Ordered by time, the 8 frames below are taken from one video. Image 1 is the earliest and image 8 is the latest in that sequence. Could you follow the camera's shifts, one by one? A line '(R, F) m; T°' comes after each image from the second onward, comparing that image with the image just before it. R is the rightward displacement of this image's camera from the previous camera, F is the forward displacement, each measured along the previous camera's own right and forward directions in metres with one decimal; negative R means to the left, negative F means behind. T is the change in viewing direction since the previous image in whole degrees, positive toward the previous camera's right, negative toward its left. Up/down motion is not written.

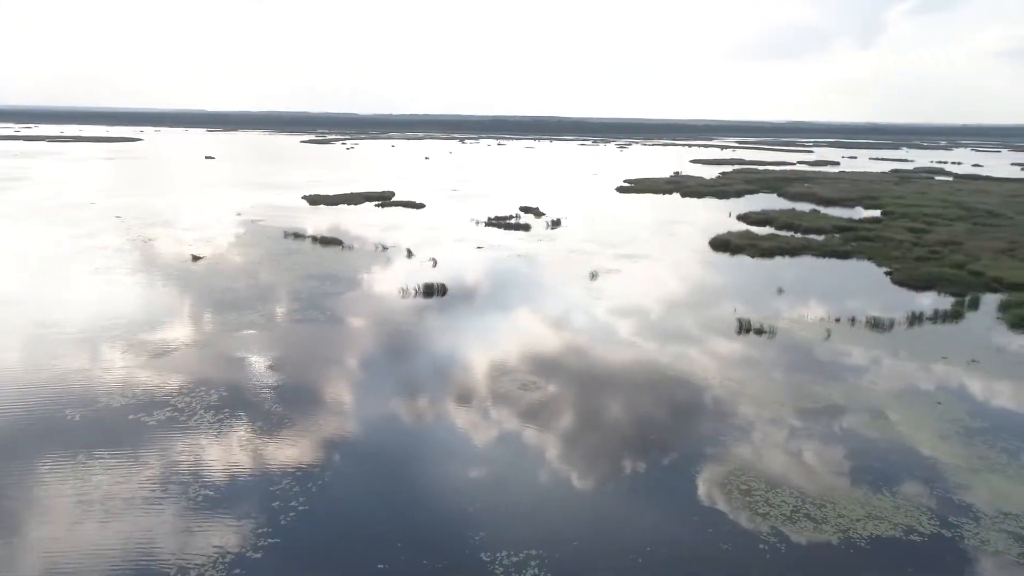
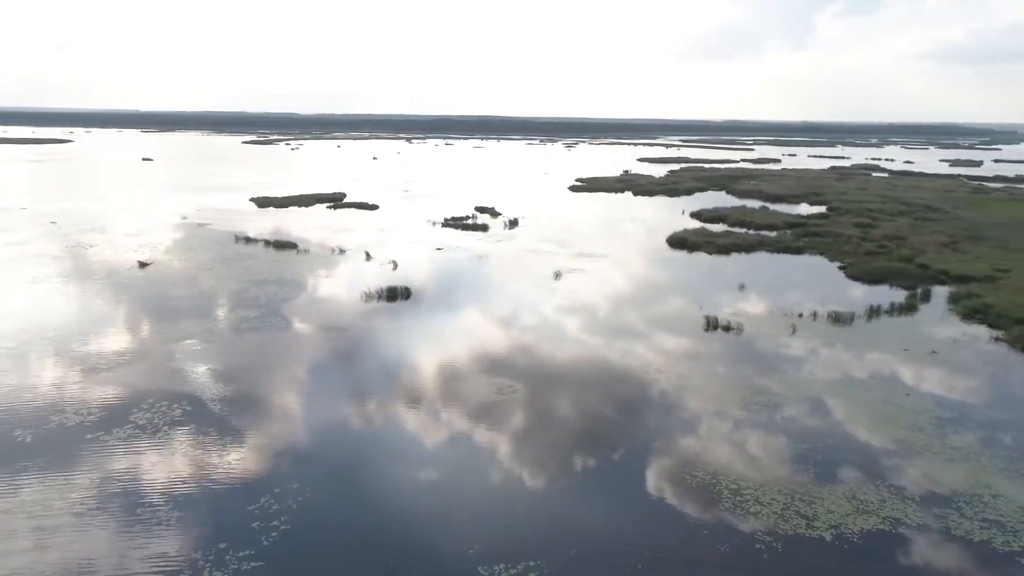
(-0.5, +0.2) m; +4°
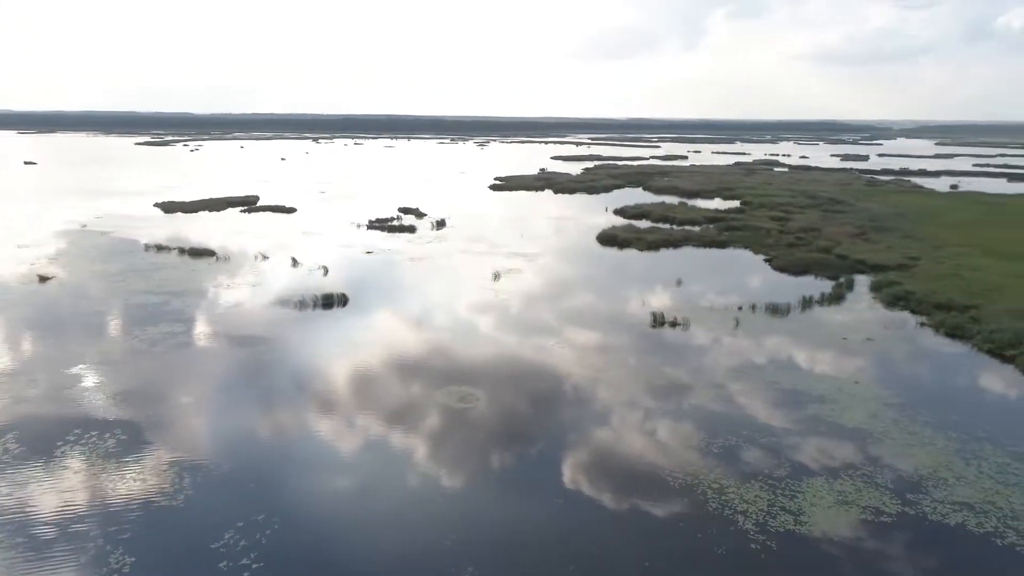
(-0.8, +0.5) m; +7°
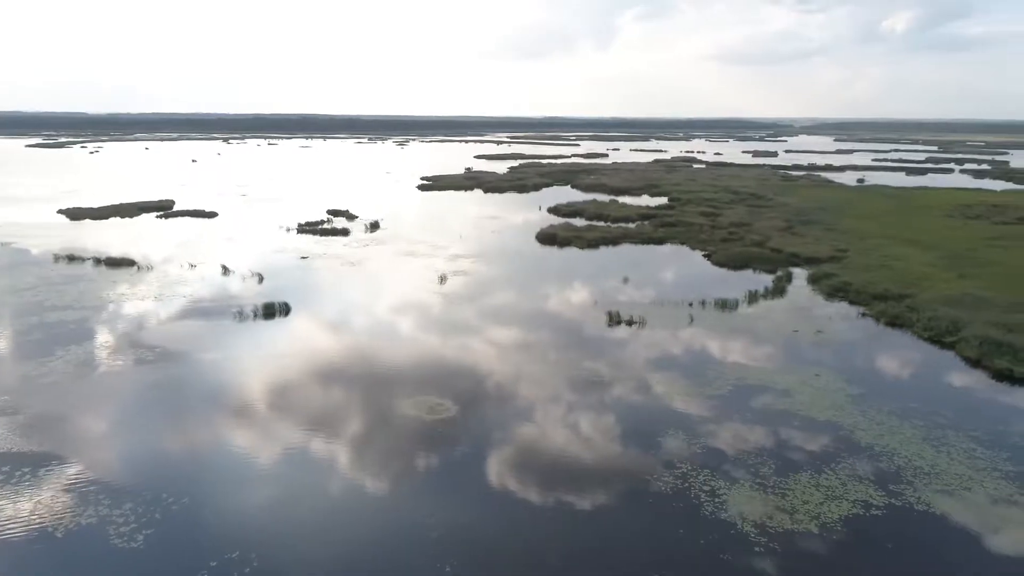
(-0.8, +0.5) m; +6°
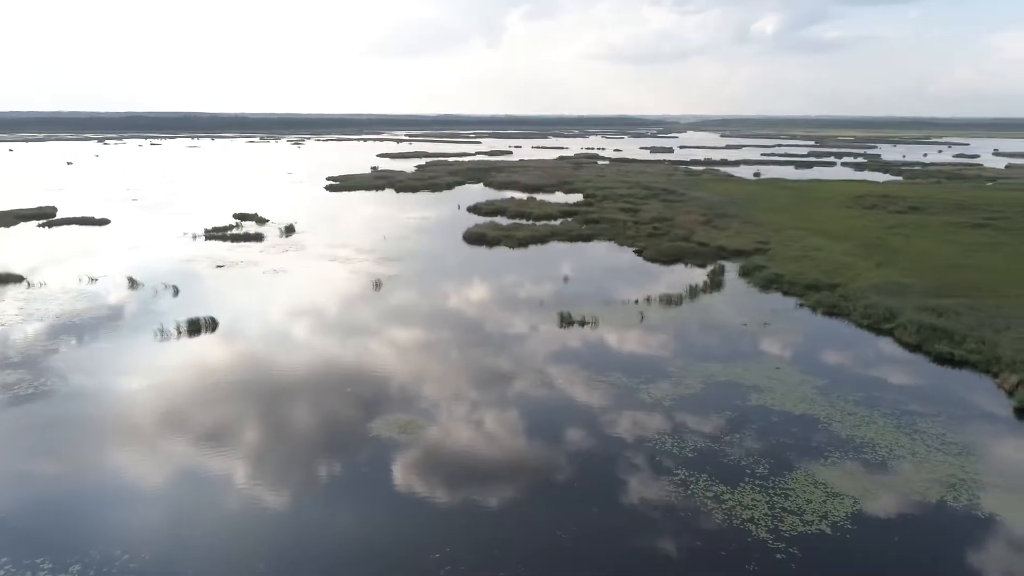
(-1.1, +0.7) m; +8°
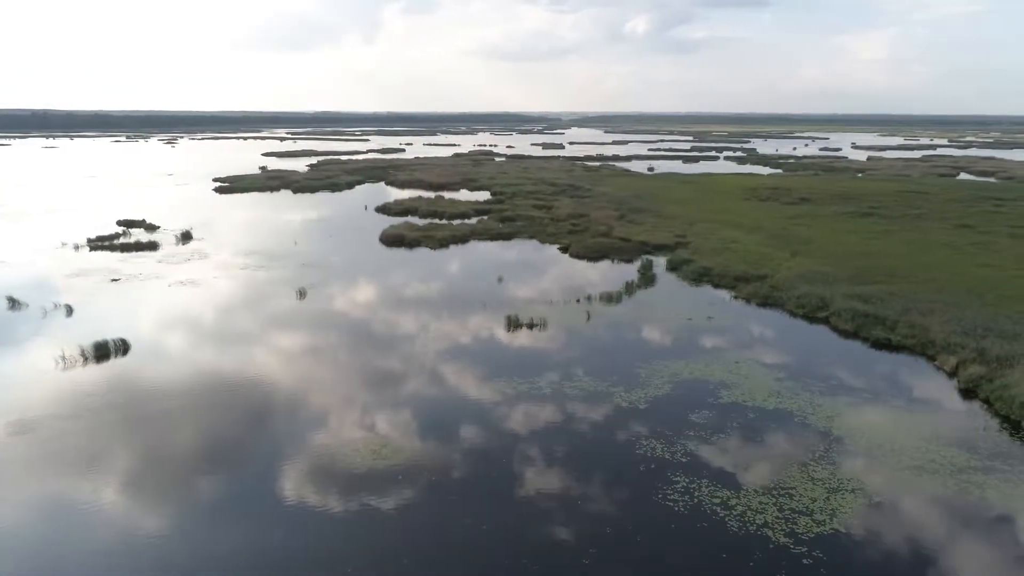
(-1.2, +0.8) m; +9°
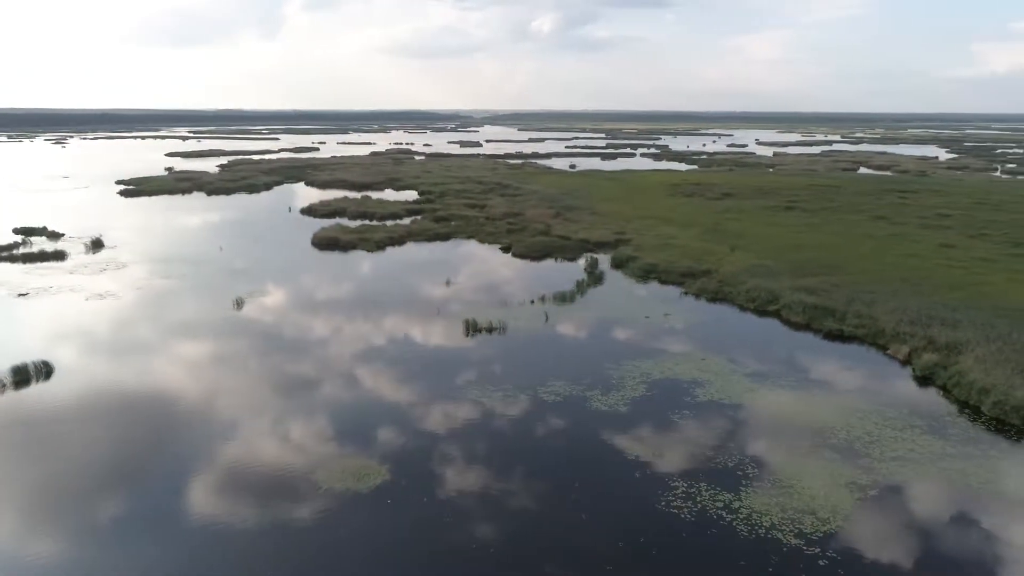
(-0.9, +0.5) m; +7°
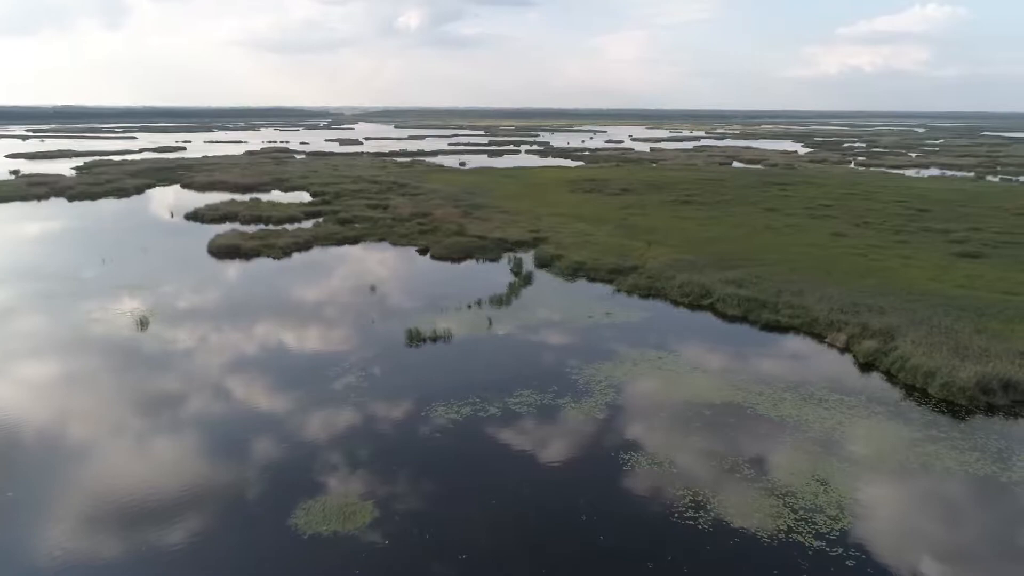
(-1.3, +0.8) m; +10°
